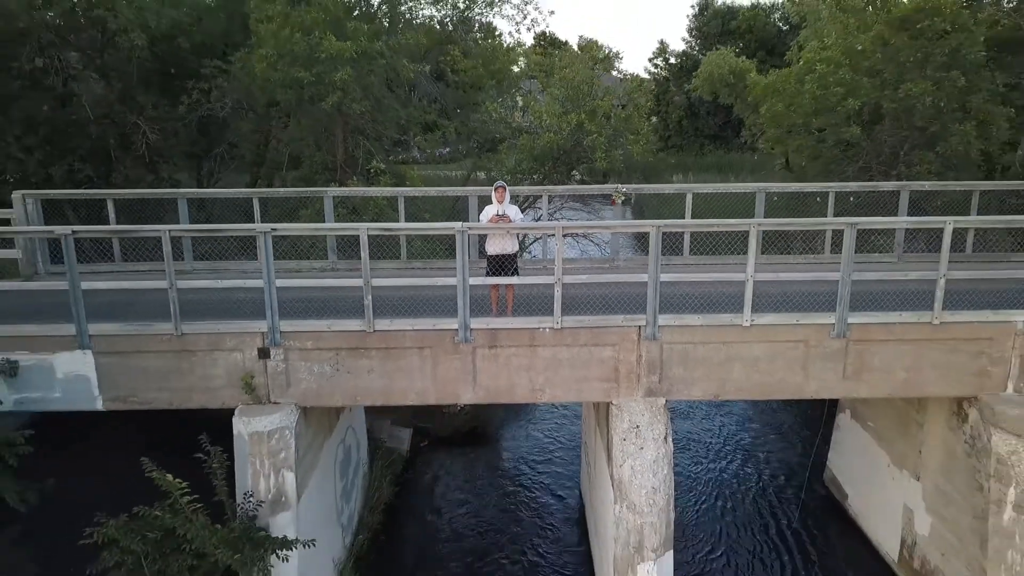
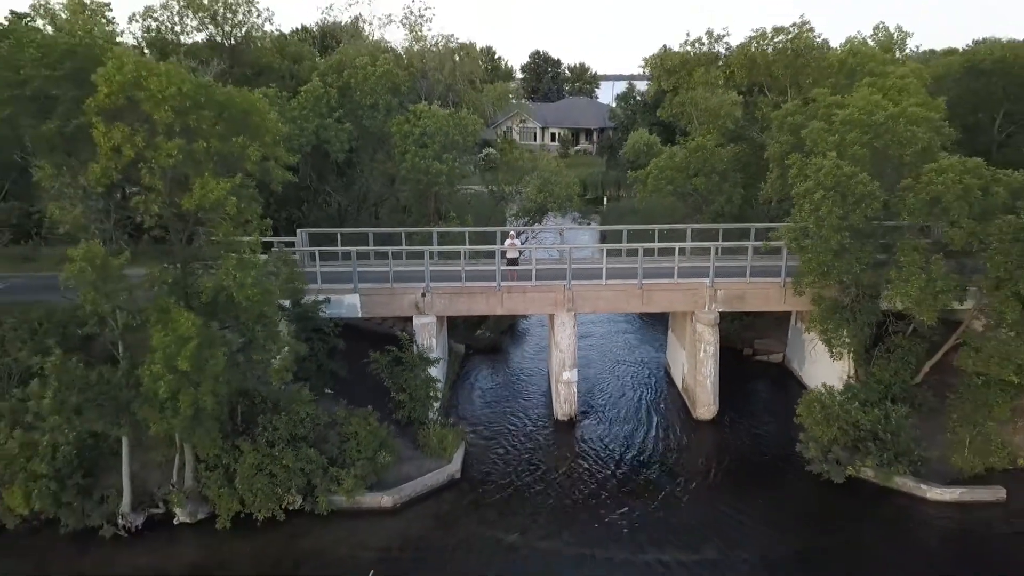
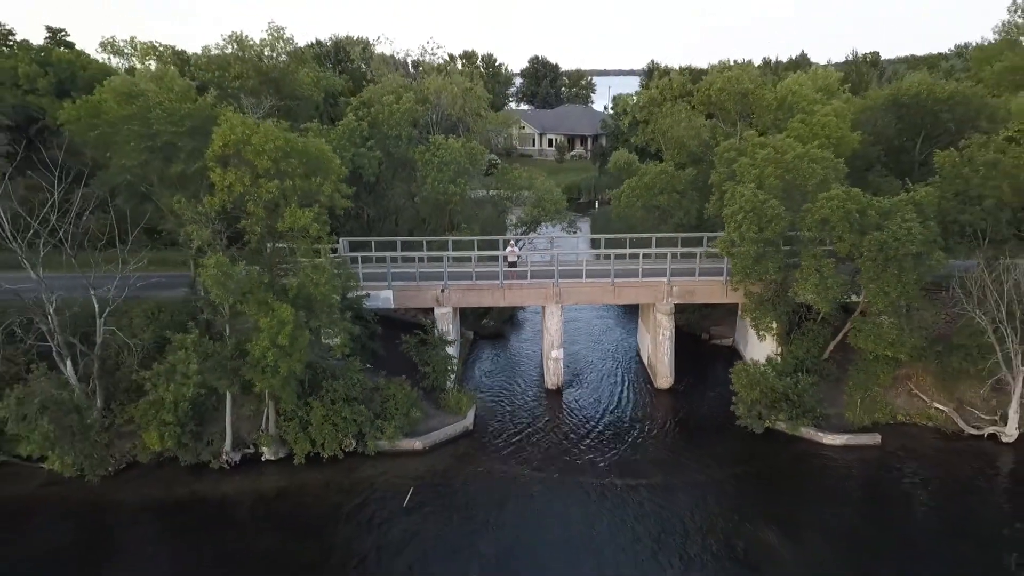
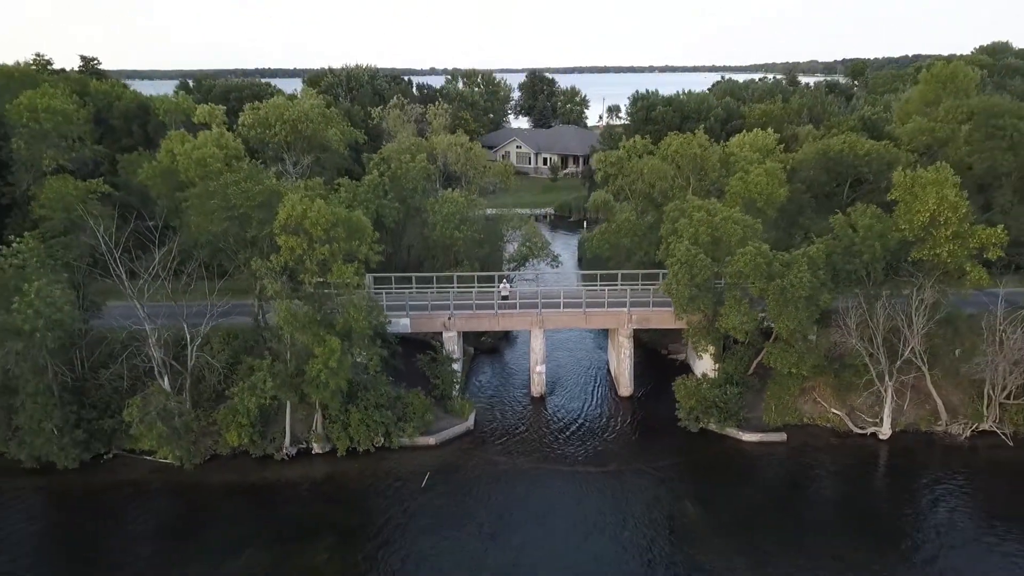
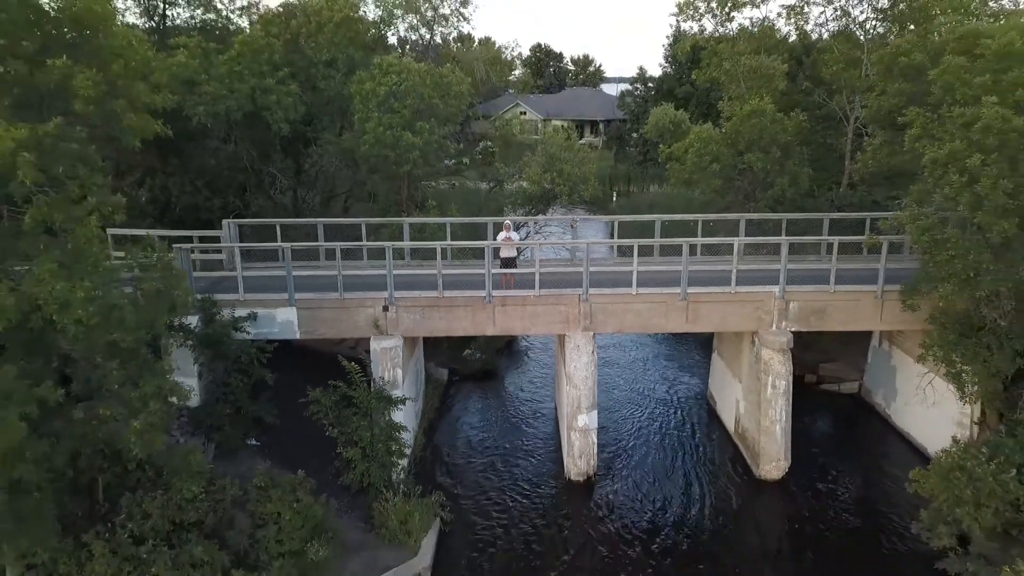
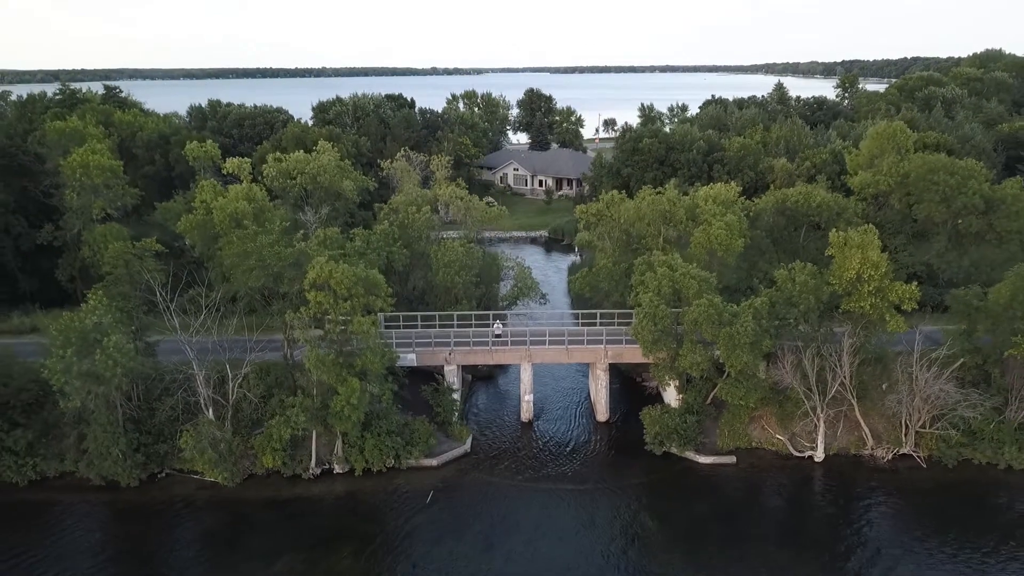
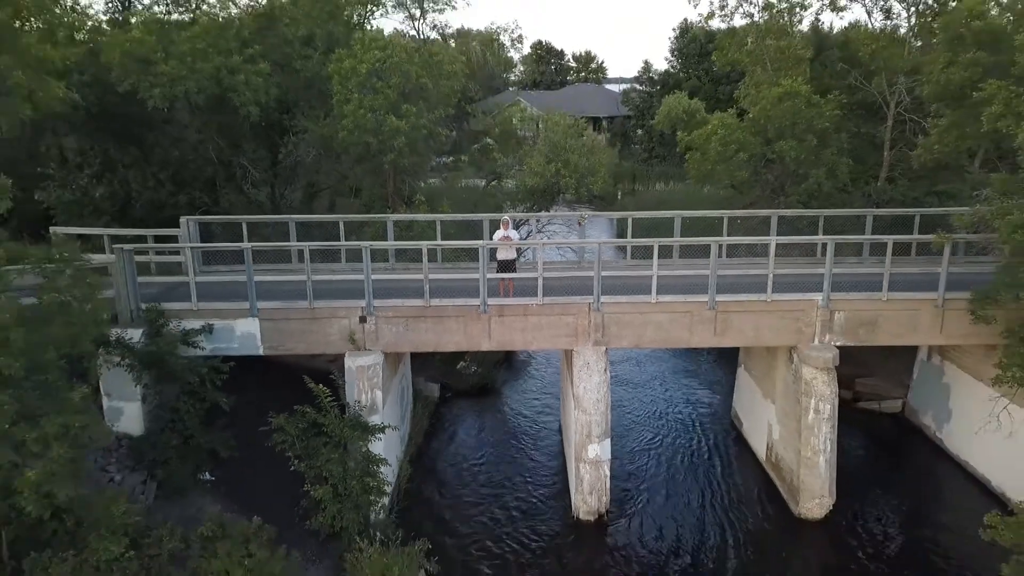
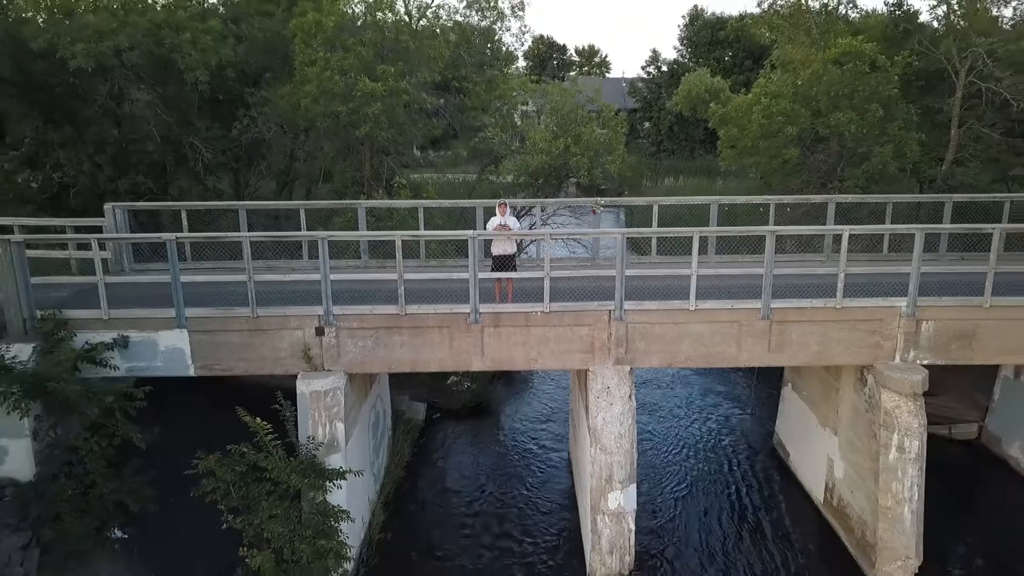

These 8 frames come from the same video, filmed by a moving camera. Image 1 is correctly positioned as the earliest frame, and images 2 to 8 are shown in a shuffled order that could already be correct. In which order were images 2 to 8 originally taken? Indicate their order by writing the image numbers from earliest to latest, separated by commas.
8, 7, 5, 2, 3, 4, 6
